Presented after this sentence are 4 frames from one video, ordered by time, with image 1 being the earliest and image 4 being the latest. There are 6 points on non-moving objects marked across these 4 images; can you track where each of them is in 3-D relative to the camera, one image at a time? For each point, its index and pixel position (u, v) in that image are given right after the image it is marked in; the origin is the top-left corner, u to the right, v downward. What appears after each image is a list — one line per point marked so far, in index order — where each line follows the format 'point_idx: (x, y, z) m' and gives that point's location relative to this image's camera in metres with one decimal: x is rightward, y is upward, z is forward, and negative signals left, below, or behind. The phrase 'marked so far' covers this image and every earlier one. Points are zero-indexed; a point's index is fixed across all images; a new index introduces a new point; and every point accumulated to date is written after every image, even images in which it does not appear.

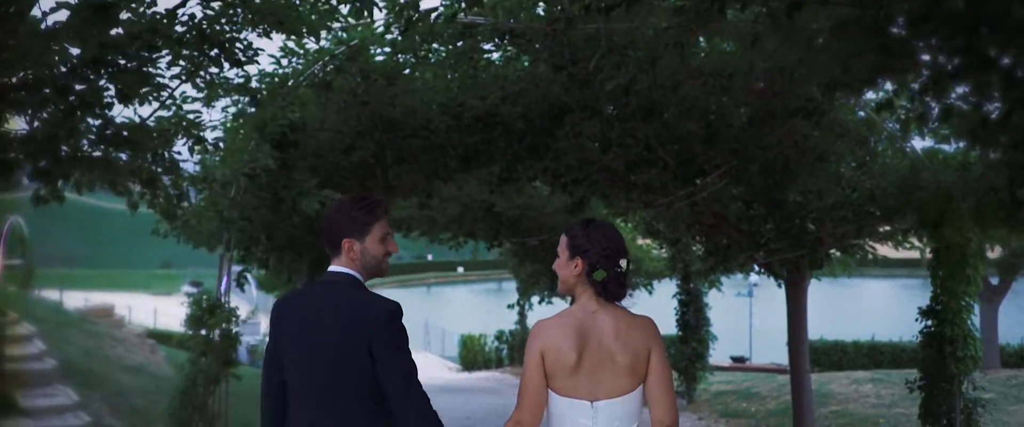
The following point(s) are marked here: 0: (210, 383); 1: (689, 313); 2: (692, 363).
0: (-2.4, -1.4, +8.2) m
1: (+2.8, -1.5, +15.7) m
2: (+2.8, -2.3, +15.6) m
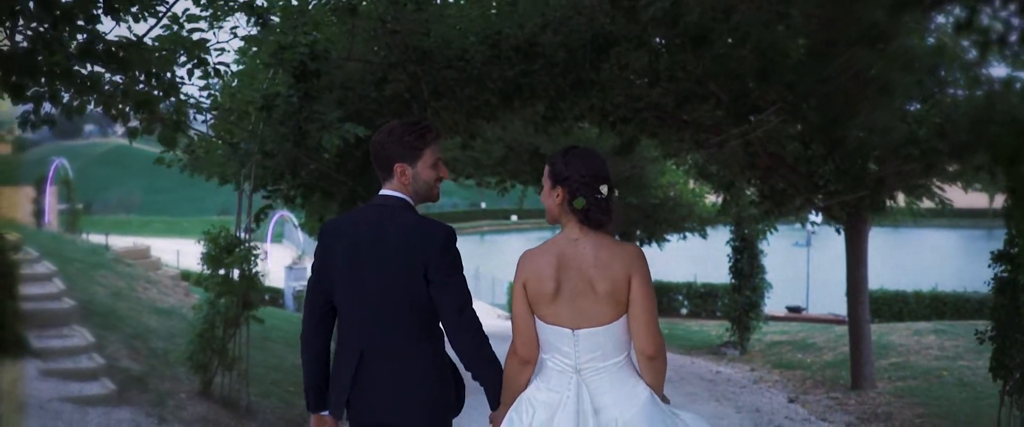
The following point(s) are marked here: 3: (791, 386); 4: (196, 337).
0: (-2.2, -0.9, +7.8) m
1: (+3.4, -0.7, +15.1) m
2: (+3.5, -1.5, +15.0) m
3: (+2.9, -1.8, +10.7) m
4: (-2.2, -0.8, +6.8) m
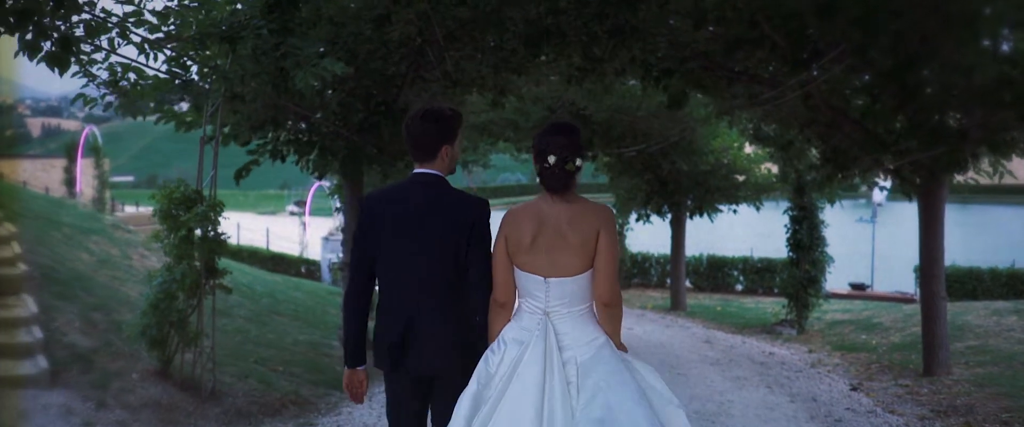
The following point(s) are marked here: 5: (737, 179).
0: (-2.1, -0.6, +6.9) m
1: (+4.0, -0.2, +13.8) m
2: (+4.0, -1.0, +13.8) m
3: (+3.2, -1.5, +9.5) m
4: (-2.1, -0.6, +5.9) m
5: (+3.6, +0.6, +16.0) m
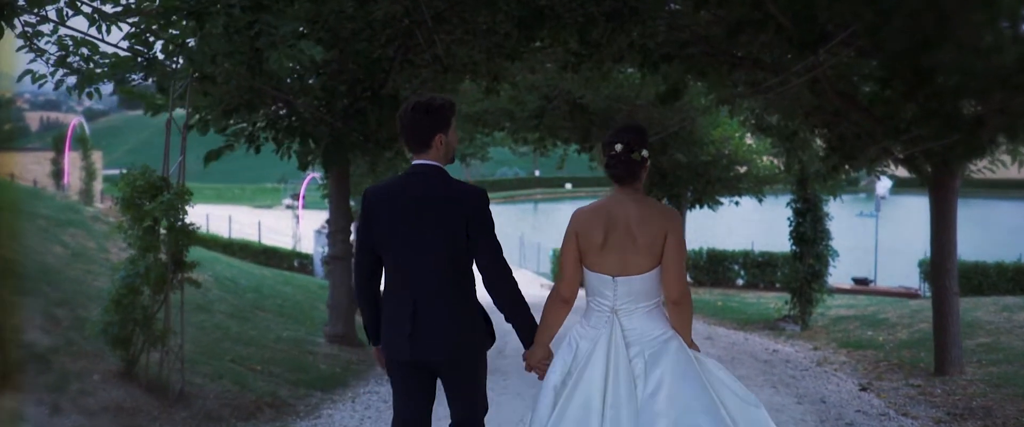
0: (-2.1, -0.5, +6.5) m
1: (+3.9, -0.1, +13.5) m
2: (+3.9, -0.9, +13.4) m
3: (+3.1, -1.4, +9.1) m
4: (-2.2, -0.5, +5.5) m
5: (+3.5, +0.7, +15.6) m
